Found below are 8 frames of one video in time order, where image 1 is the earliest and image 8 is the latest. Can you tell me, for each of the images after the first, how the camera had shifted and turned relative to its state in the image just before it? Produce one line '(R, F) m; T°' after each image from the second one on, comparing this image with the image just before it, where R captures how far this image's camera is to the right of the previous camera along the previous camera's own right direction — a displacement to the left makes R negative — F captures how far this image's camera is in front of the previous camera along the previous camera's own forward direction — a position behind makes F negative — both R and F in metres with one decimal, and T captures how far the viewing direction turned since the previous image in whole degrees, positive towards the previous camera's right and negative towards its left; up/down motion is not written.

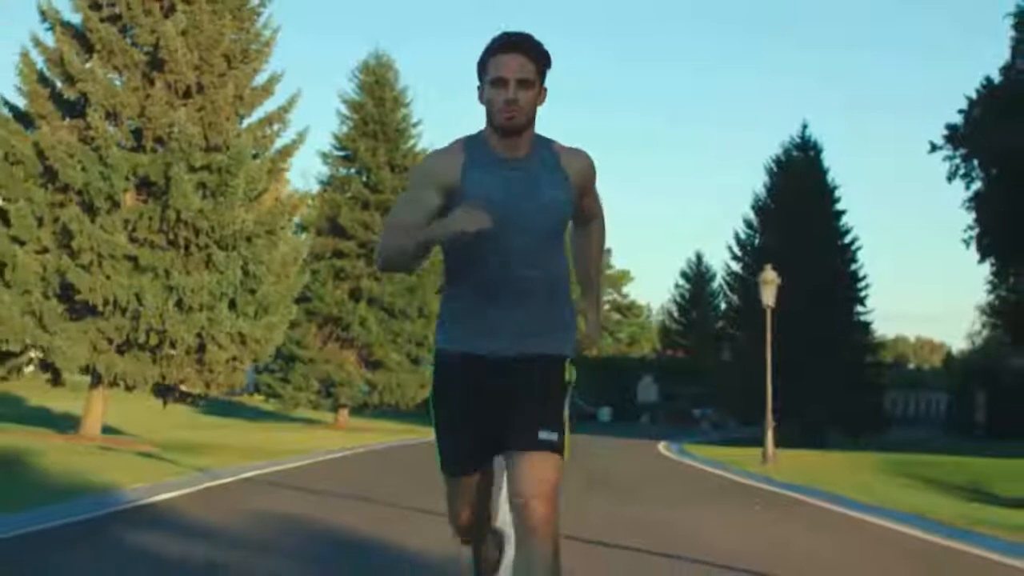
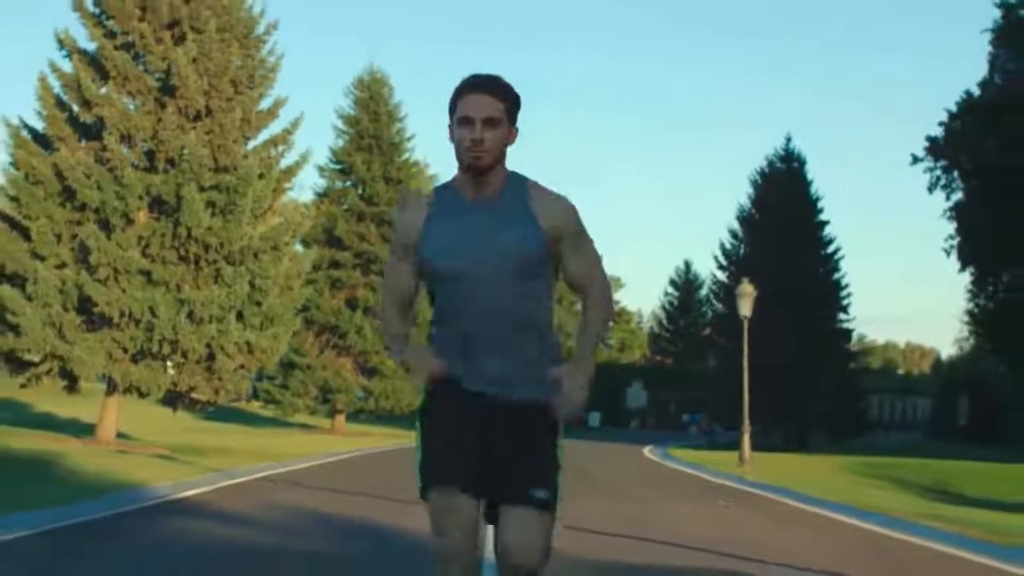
(0.0, -1.7) m; 0°
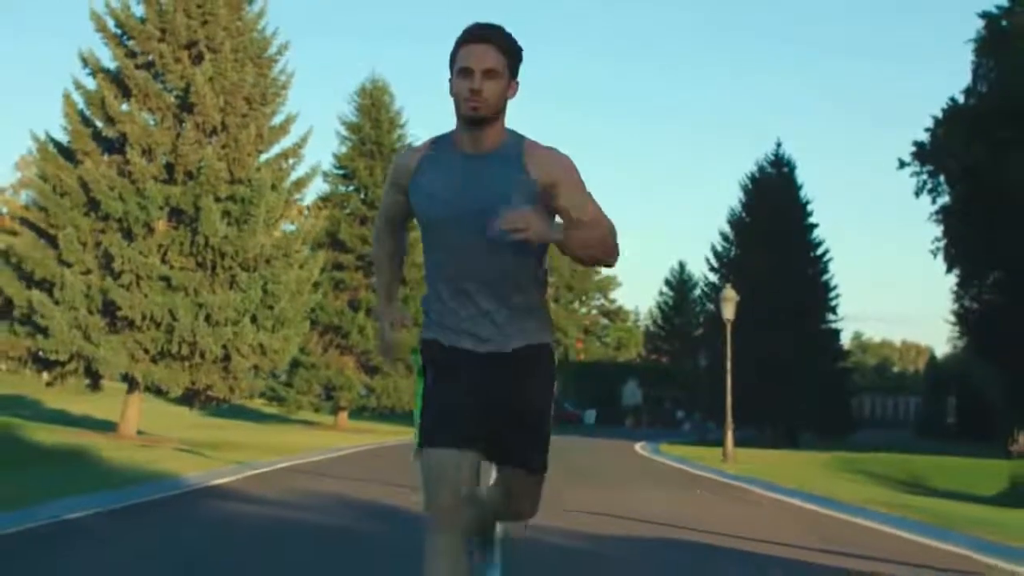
(0.0, -1.9) m; 0°
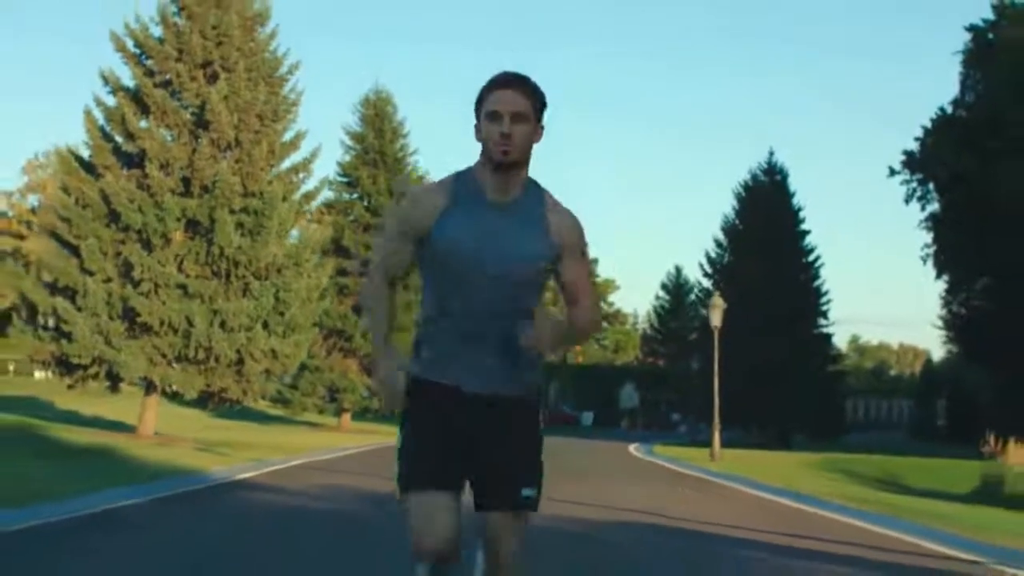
(0.0, -1.7) m; 0°
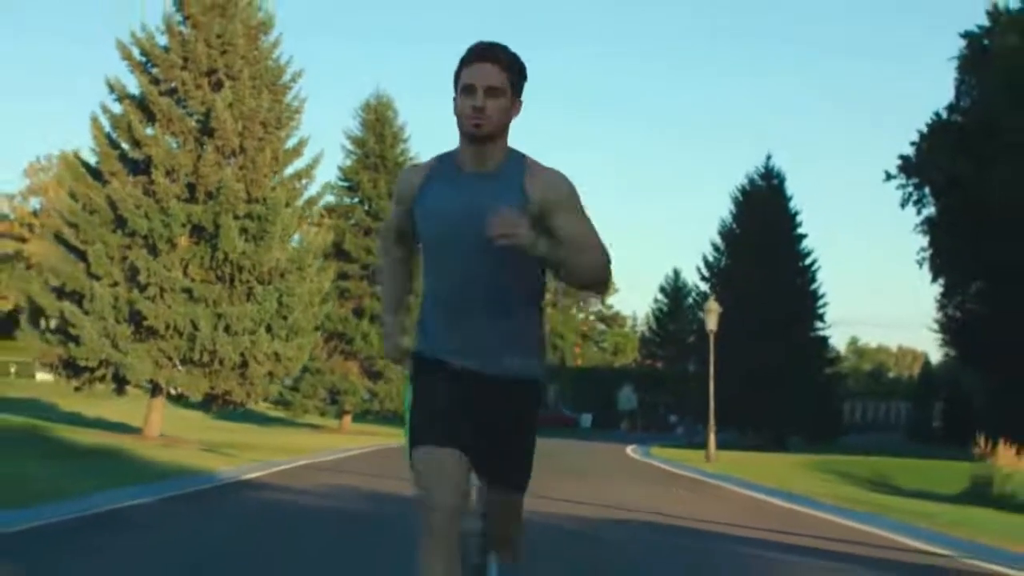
(0.0, -0.6) m; 0°
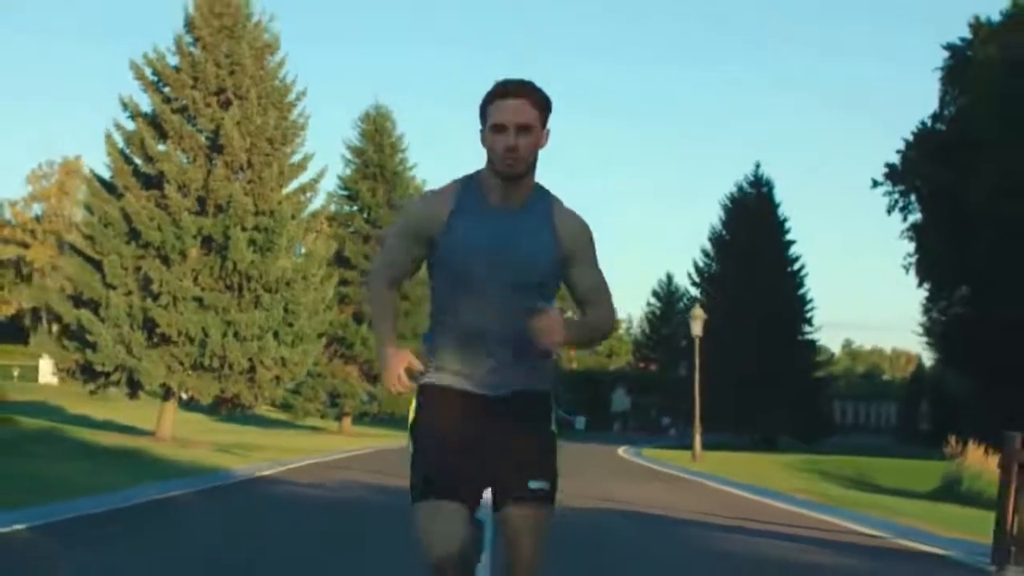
(0.0, -1.8) m; 0°
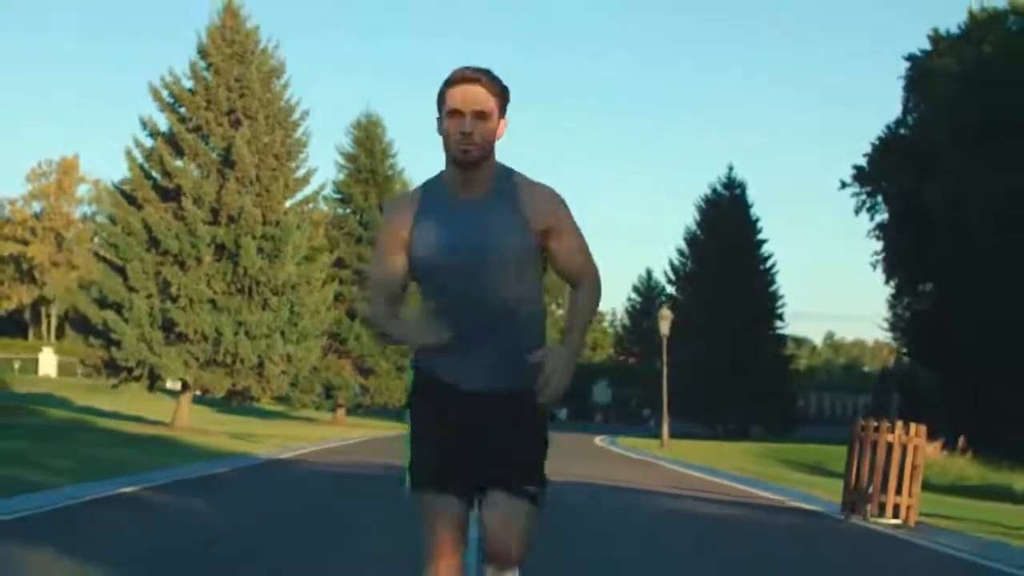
(0.0, -3.7) m; +1°
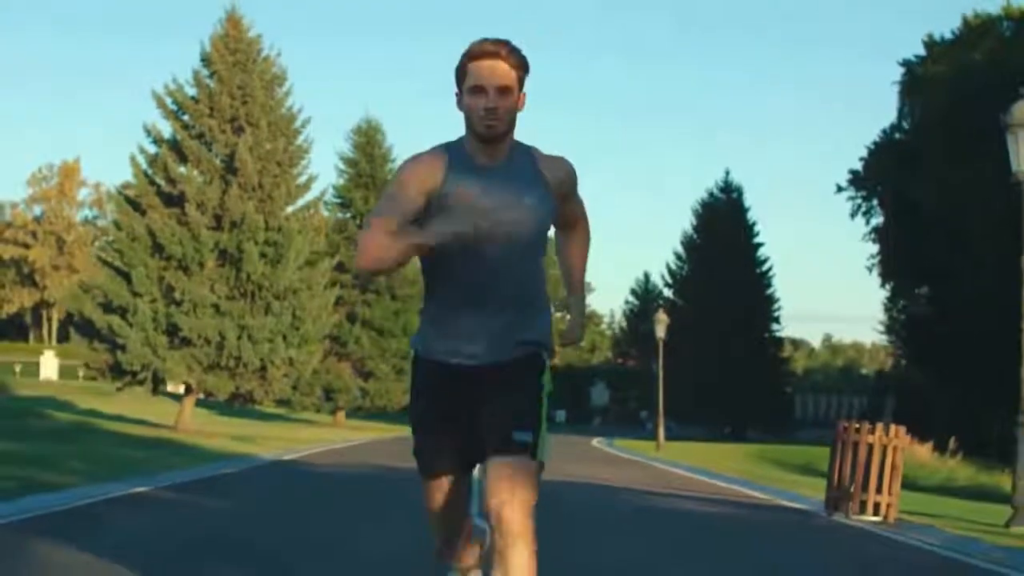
(0.0, -0.6) m; 0°
